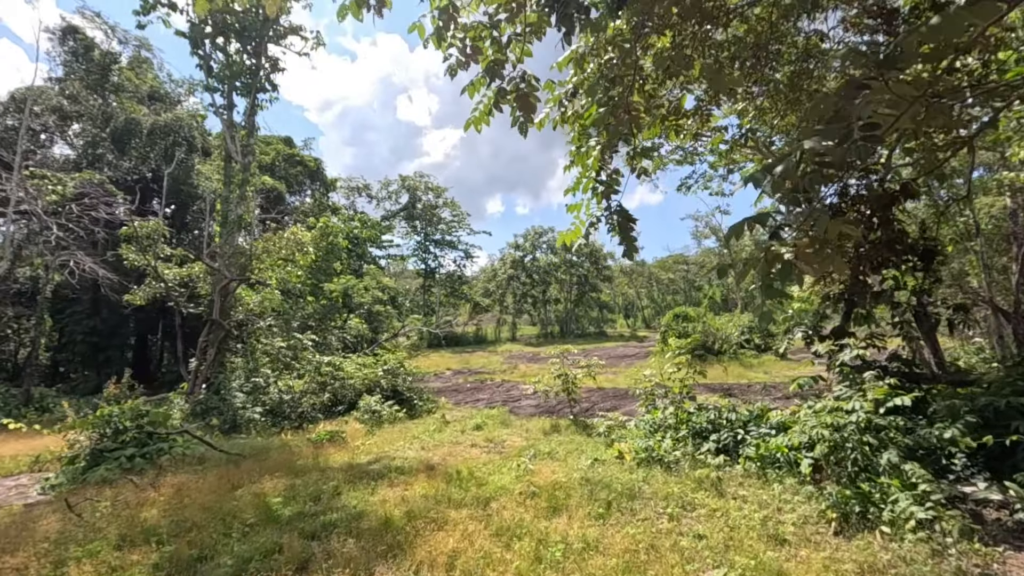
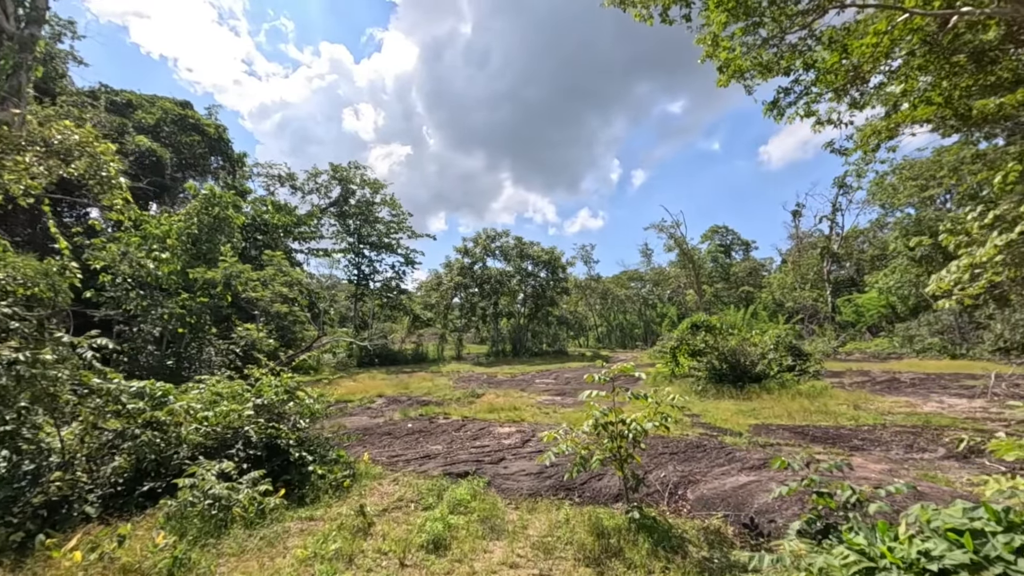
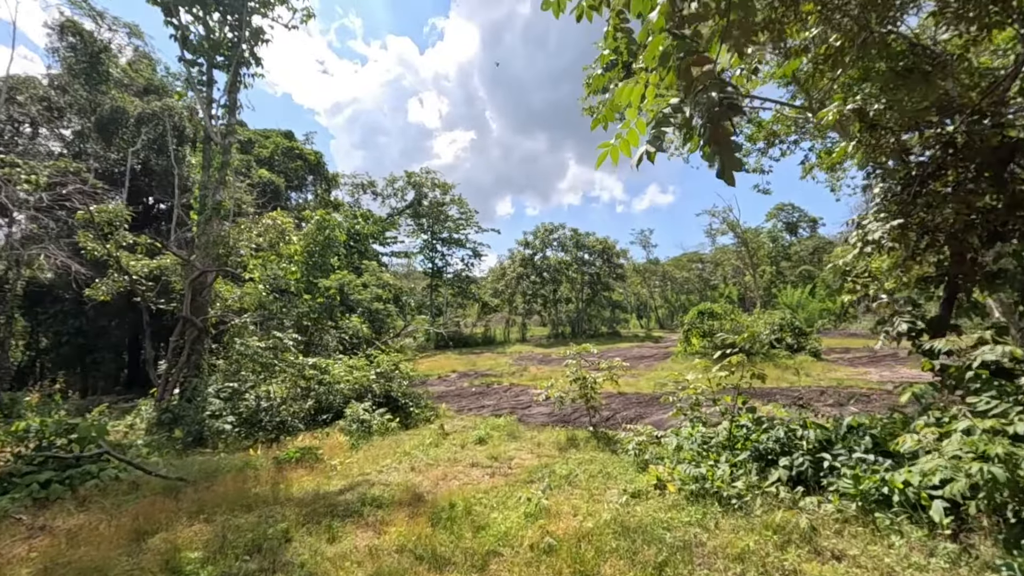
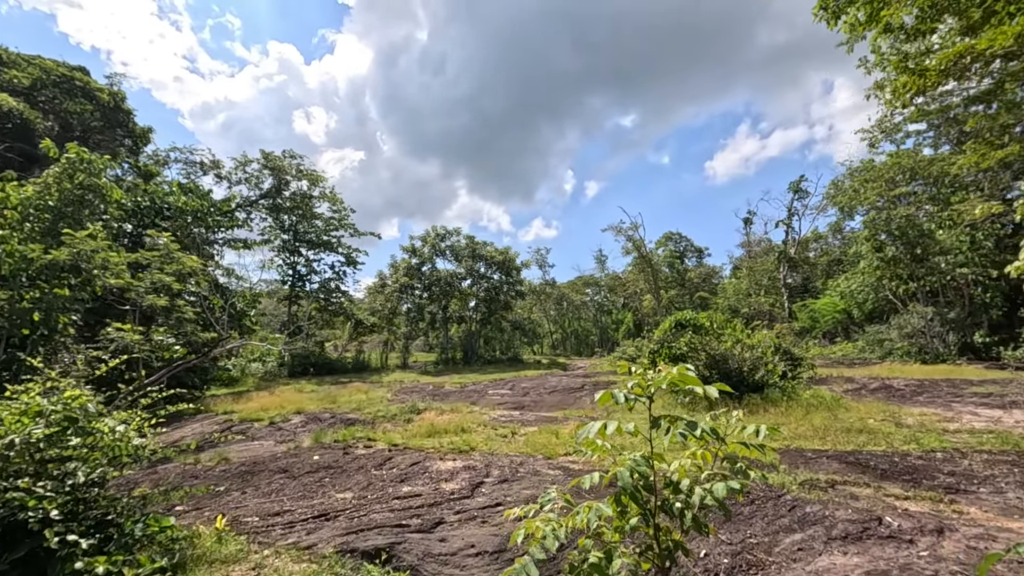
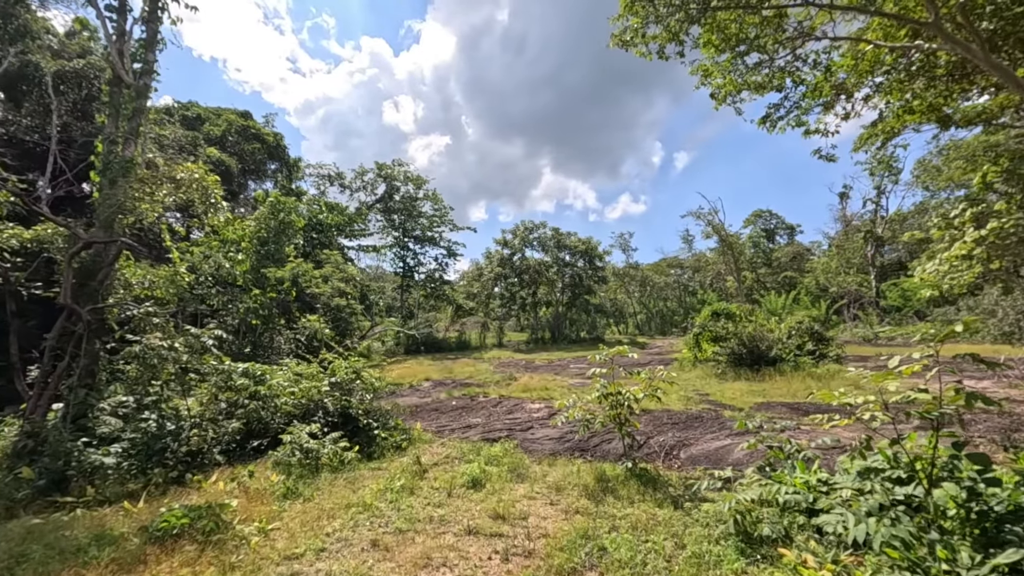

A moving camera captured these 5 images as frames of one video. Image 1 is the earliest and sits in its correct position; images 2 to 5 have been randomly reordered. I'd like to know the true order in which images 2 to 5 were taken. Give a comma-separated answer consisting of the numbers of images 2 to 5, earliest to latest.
3, 5, 2, 4
